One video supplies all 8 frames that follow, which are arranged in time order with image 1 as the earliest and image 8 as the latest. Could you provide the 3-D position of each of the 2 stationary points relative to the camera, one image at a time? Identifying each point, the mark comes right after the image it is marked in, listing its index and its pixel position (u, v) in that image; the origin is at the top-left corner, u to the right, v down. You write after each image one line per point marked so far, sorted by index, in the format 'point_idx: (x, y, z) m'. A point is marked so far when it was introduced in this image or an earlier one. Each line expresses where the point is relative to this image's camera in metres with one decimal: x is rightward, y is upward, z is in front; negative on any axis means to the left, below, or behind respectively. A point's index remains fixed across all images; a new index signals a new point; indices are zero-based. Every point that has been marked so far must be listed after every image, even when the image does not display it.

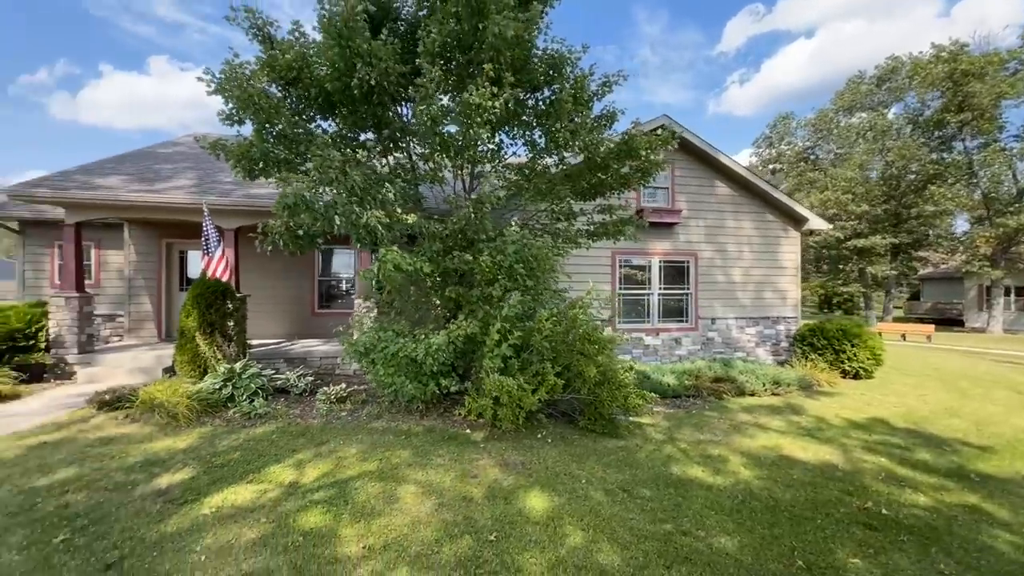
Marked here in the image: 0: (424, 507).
0: (-0.7, -1.8, +3.5) m
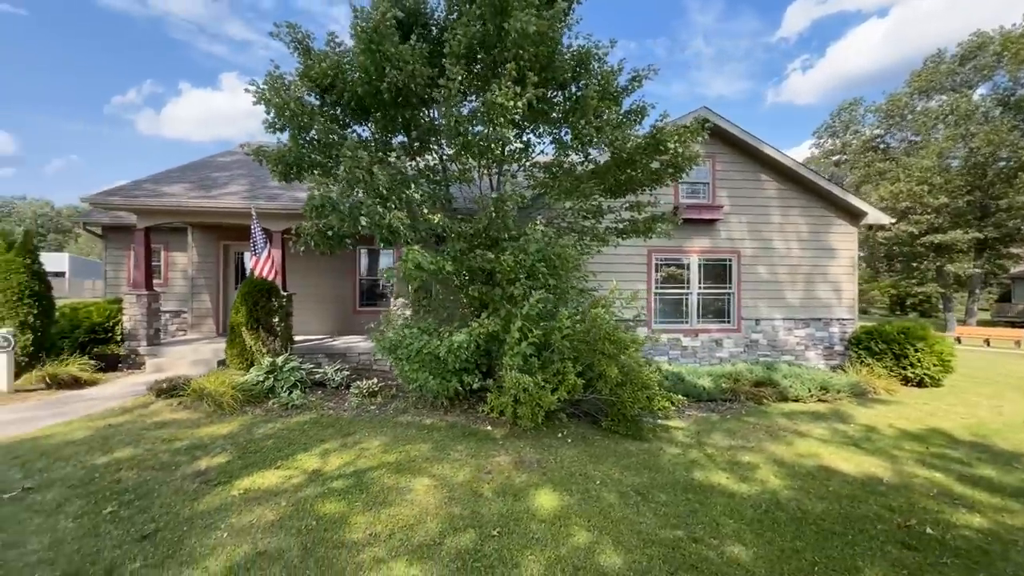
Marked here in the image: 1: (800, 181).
0: (-0.7, -1.8, +3.6) m
1: (+6.7, +2.6, +10.4) m
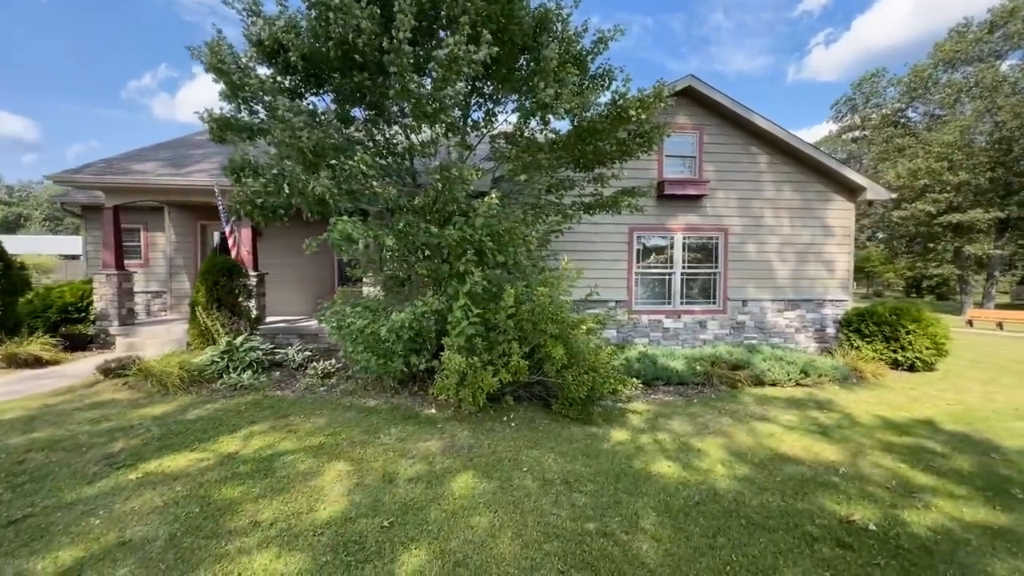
0: (-1.4, -1.6, +3.4) m
1: (+6.2, +3.0, +9.8) m
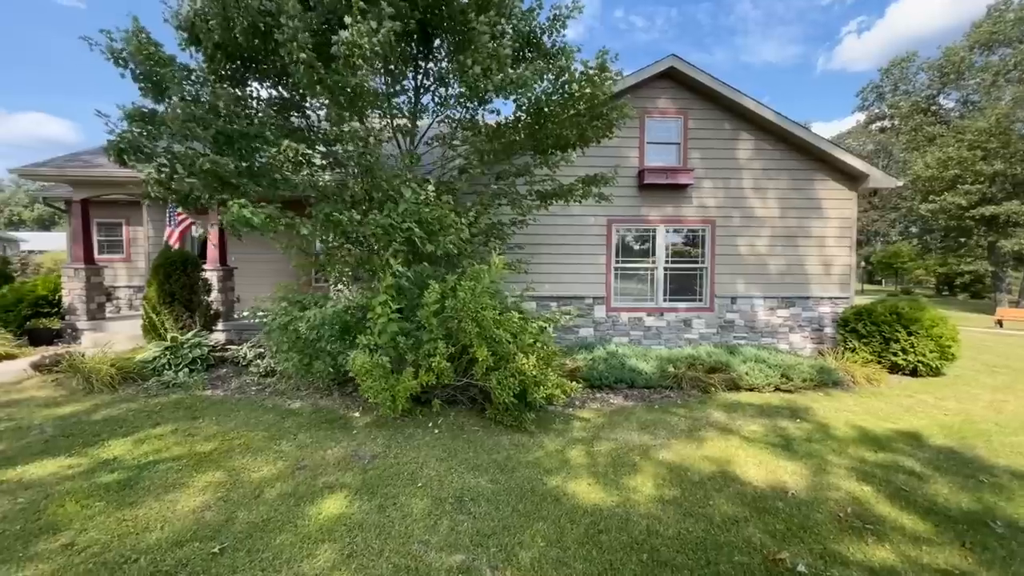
0: (-2.2, -1.5, +3.1) m
1: (+5.6, +3.1, +9.1) m
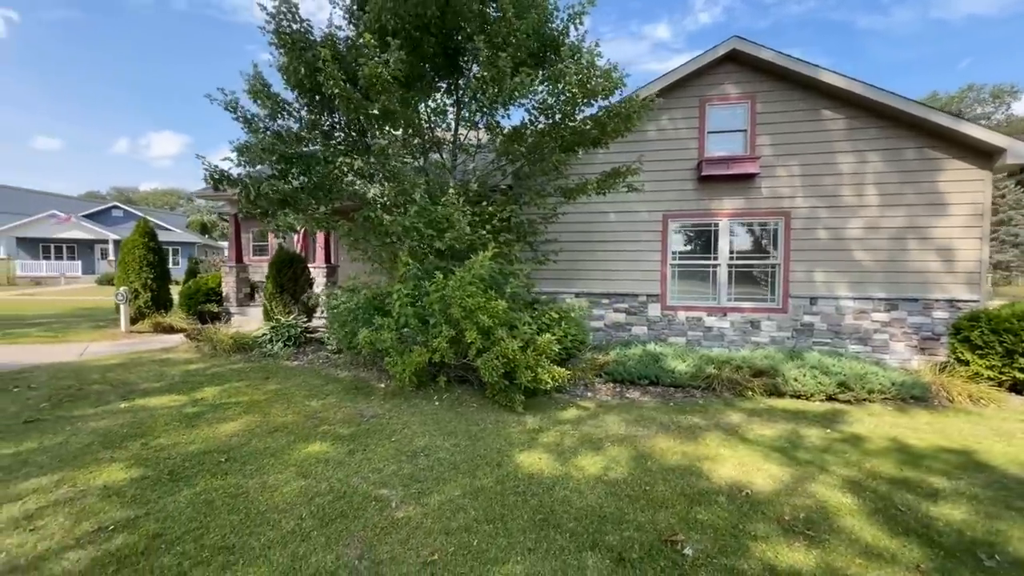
0: (-2.7, -1.4, +4.2) m
1: (+6.6, +3.1, +7.8) m
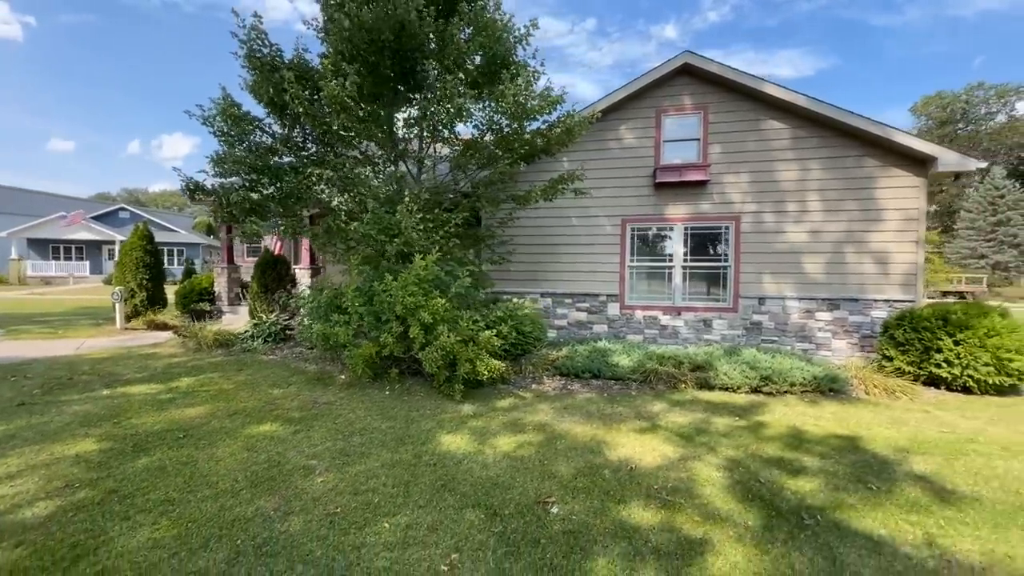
0: (-3.4, -1.4, +4.7) m
1: (+5.9, +3.1, +8.2) m
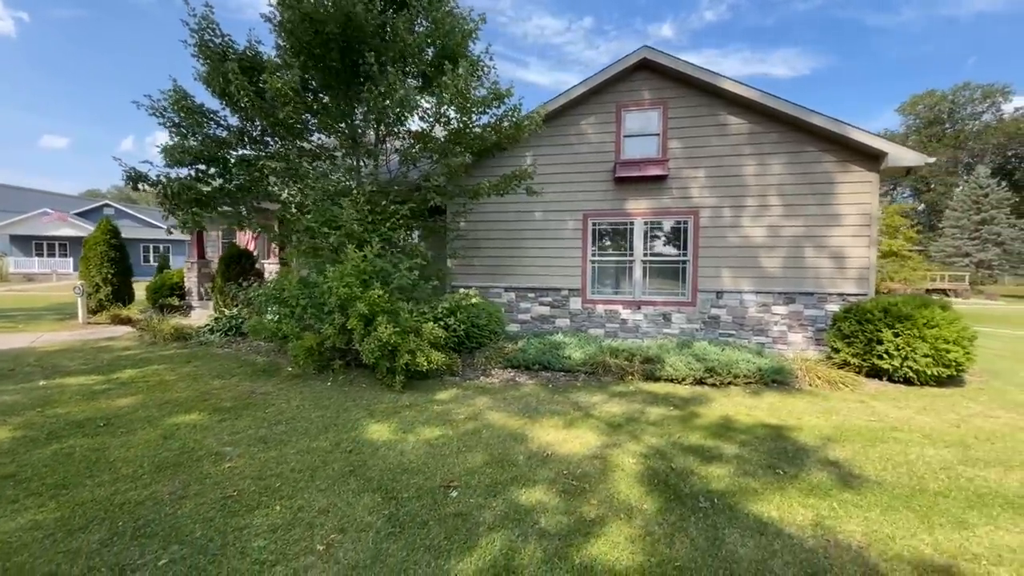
0: (-4.2, -1.3, +4.7) m
1: (+5.1, +3.2, +8.3) m
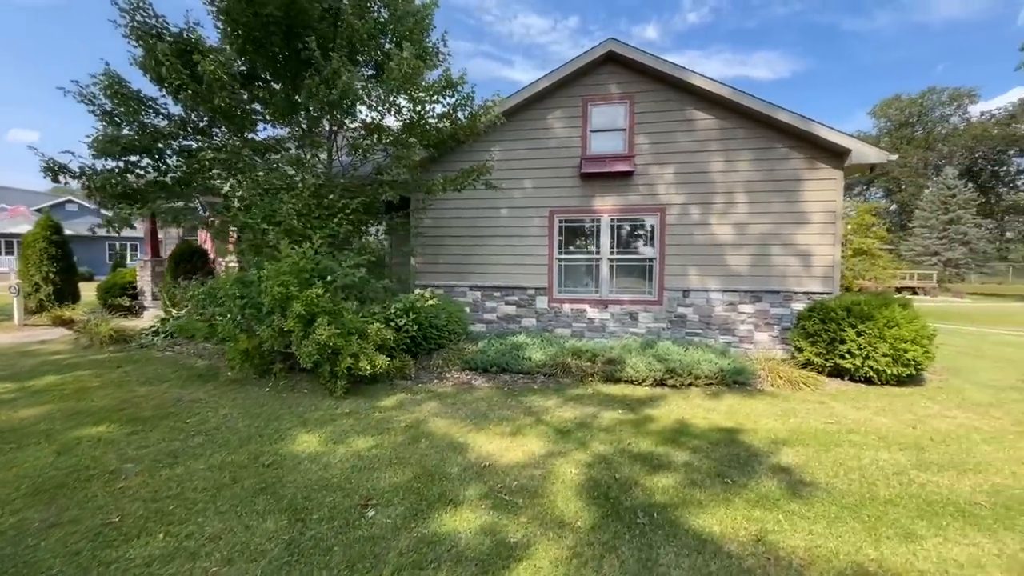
0: (-4.8, -1.2, +4.3) m
1: (+4.4, +3.2, +8.2) m
